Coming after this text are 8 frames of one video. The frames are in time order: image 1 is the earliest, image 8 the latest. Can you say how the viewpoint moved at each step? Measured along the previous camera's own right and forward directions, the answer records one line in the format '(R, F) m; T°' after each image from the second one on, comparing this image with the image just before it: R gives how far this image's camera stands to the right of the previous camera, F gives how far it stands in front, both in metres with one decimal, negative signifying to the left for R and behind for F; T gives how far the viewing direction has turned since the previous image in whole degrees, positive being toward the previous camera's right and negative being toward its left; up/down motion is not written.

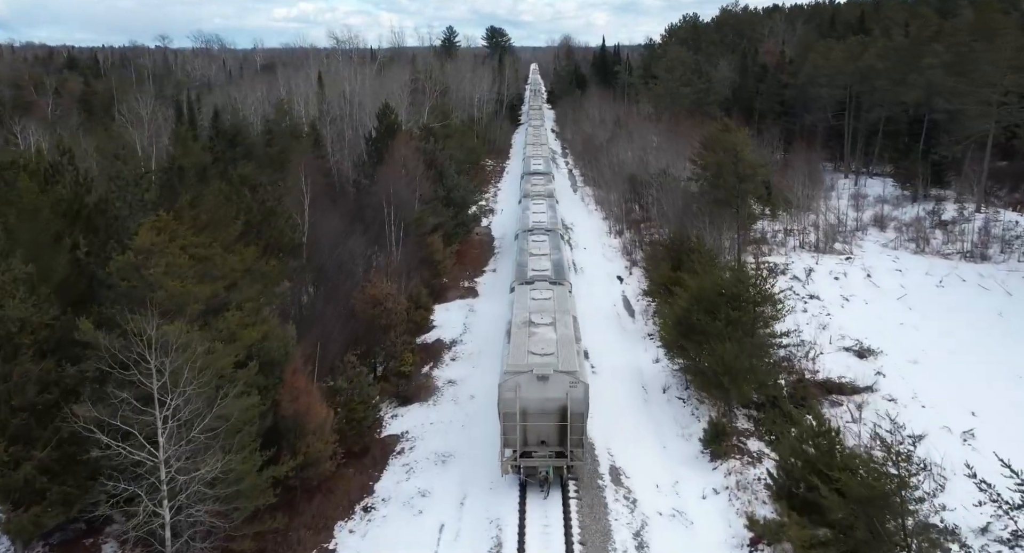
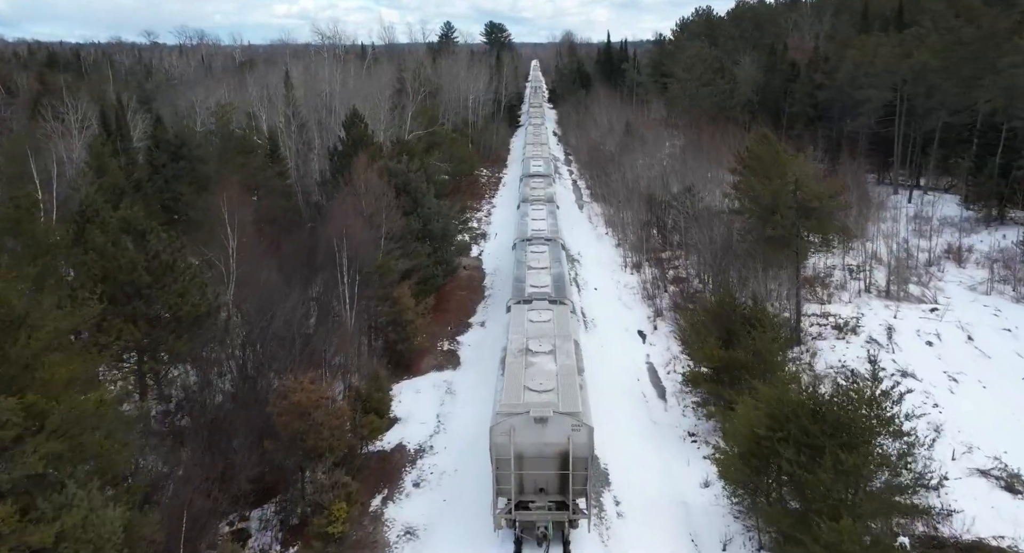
(+0.3, +6.5) m; 0°
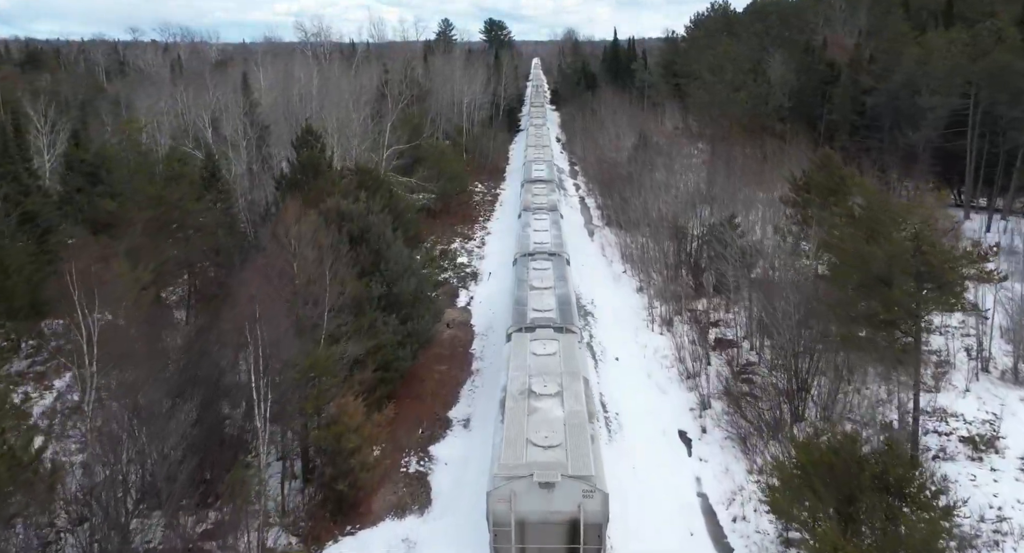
(+0.1, +6.6) m; 0°
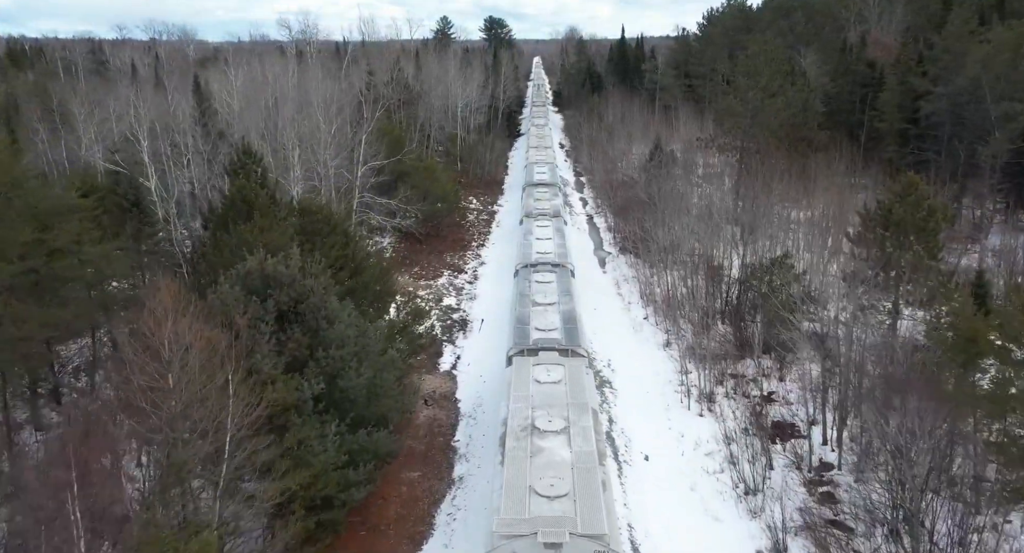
(+0.1, +5.4) m; 0°
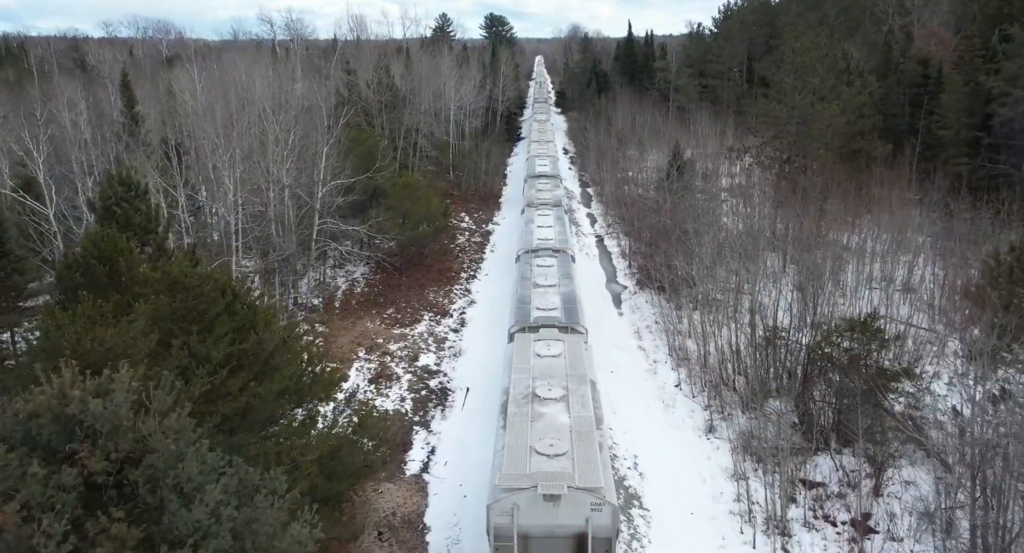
(+0.2, +5.6) m; 0°
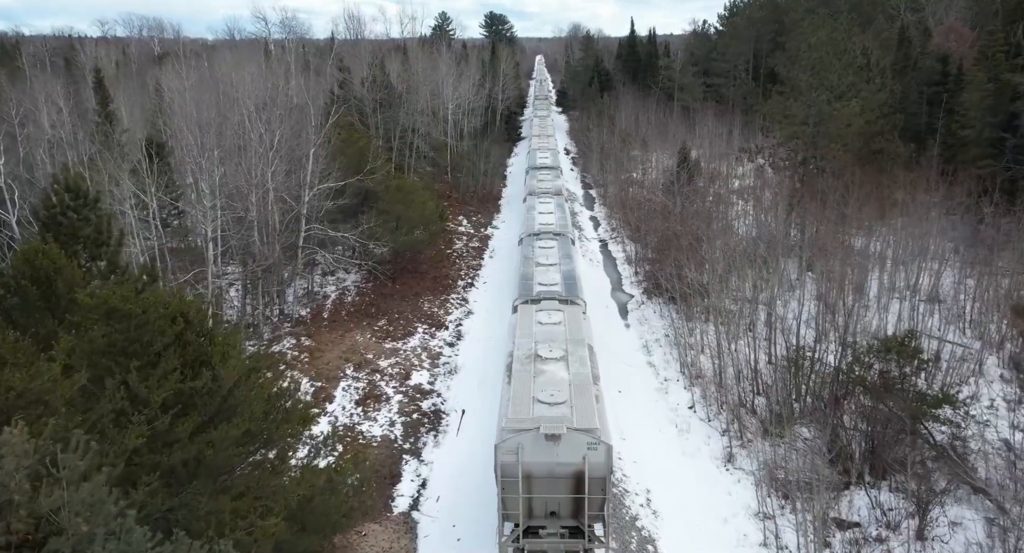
(0.0, +1.6) m; 0°
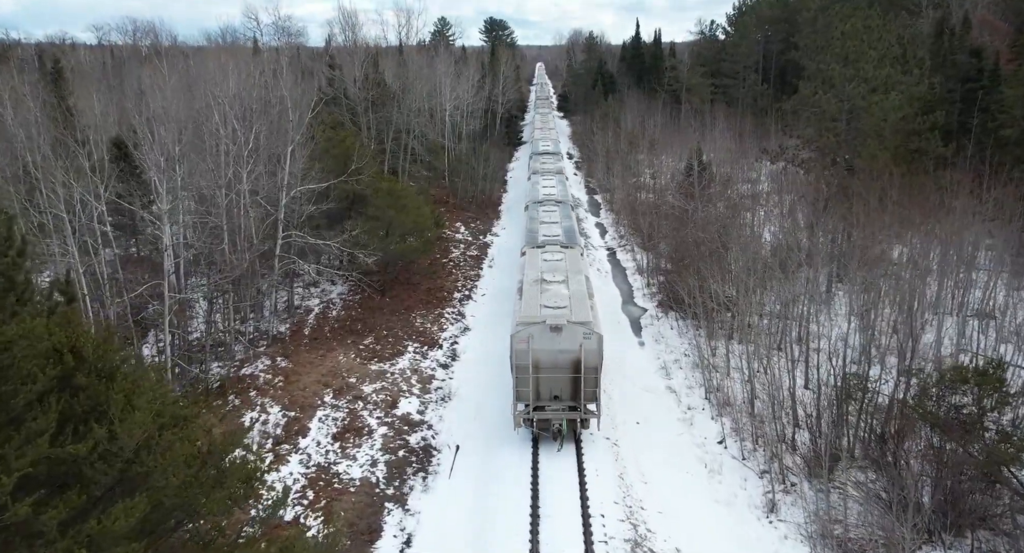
(0.0, +2.4) m; 0°
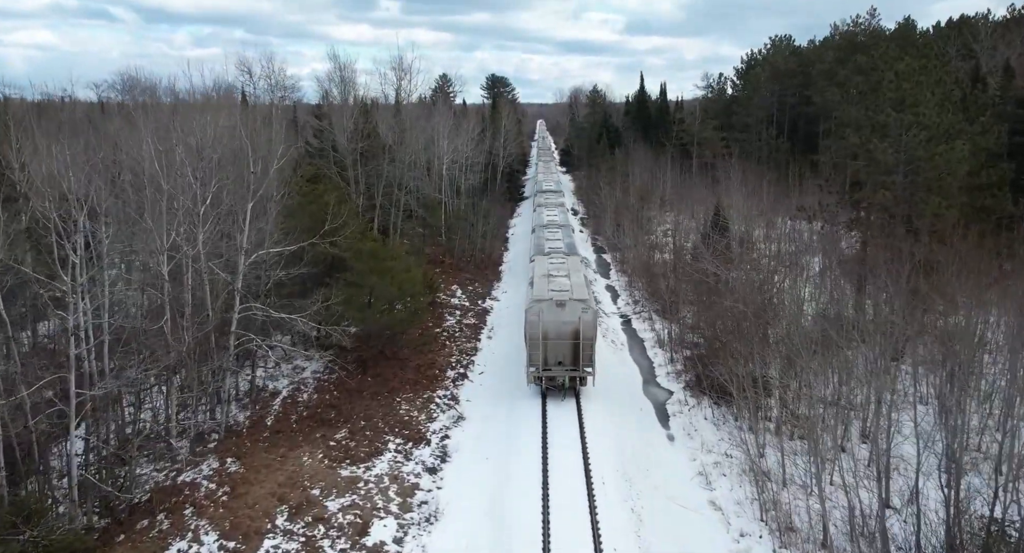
(-0.1, +3.4) m; 0°
